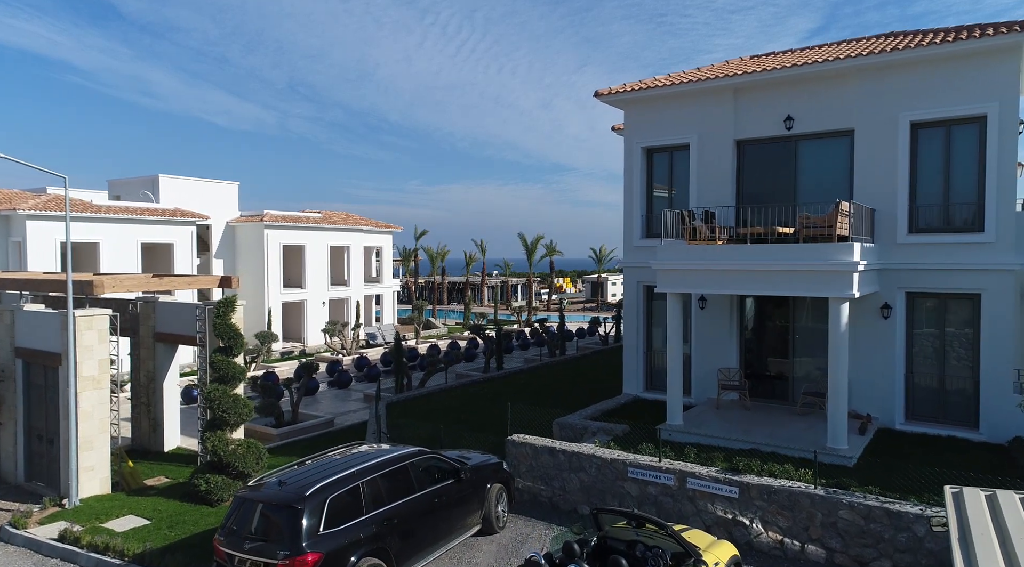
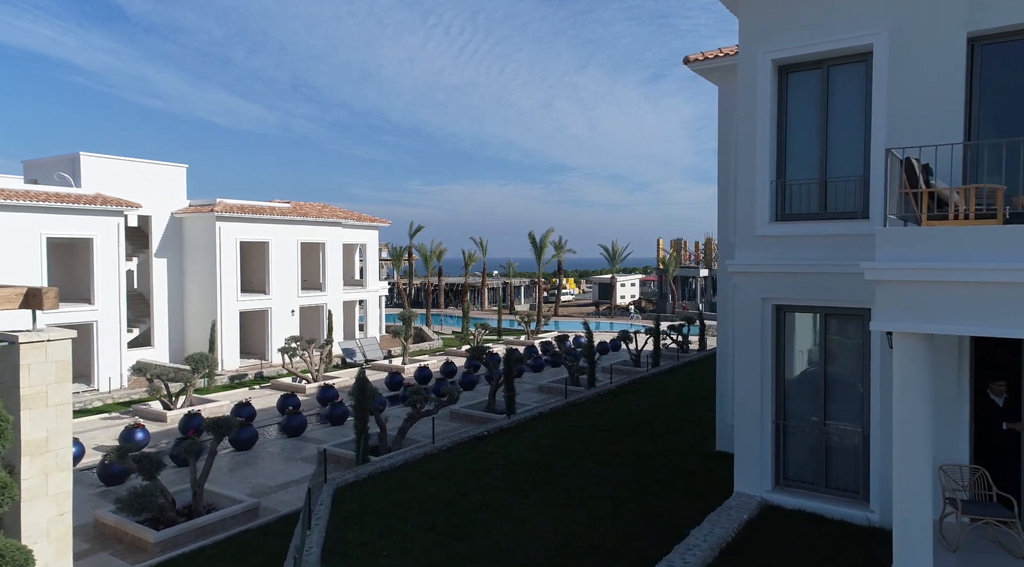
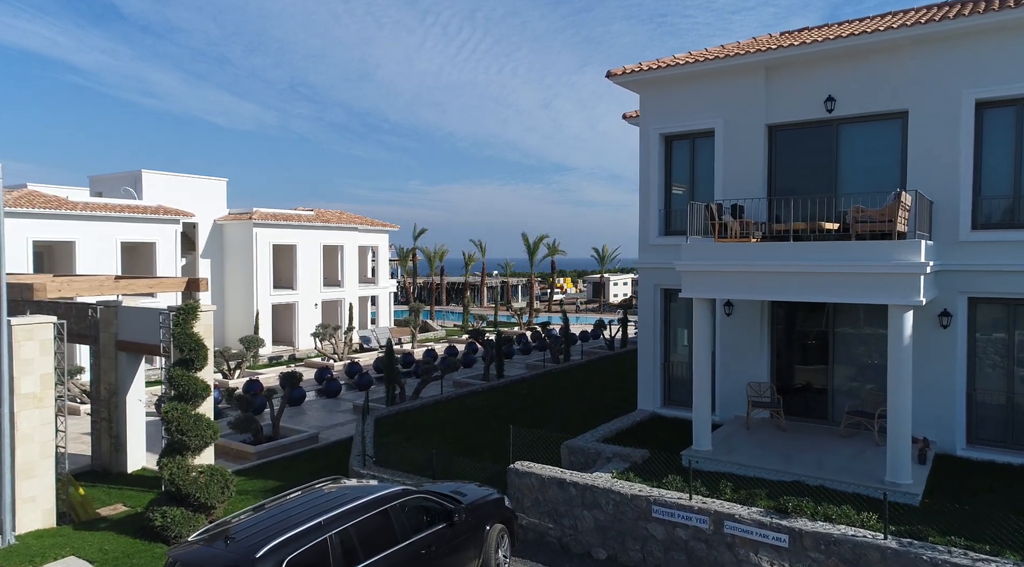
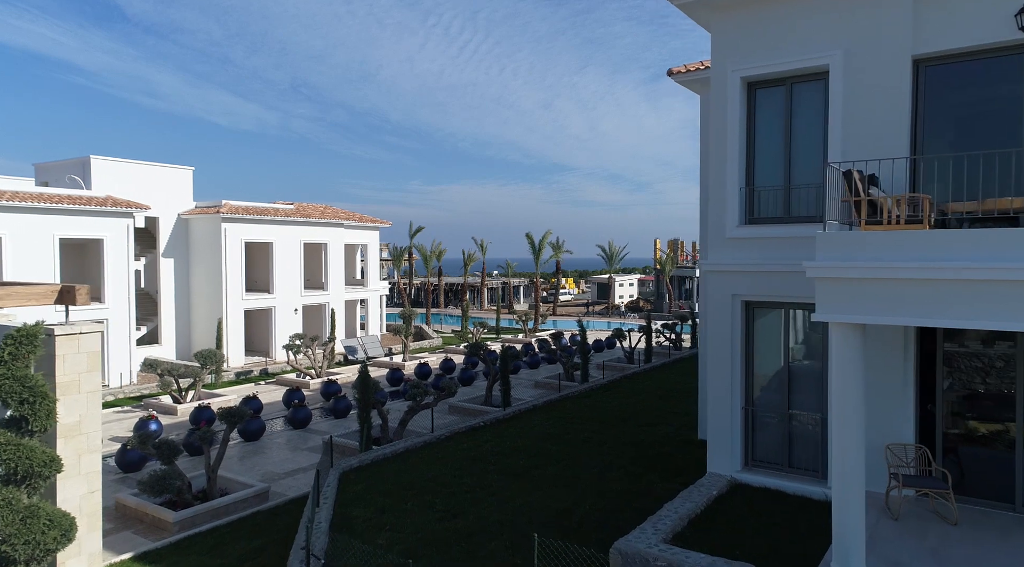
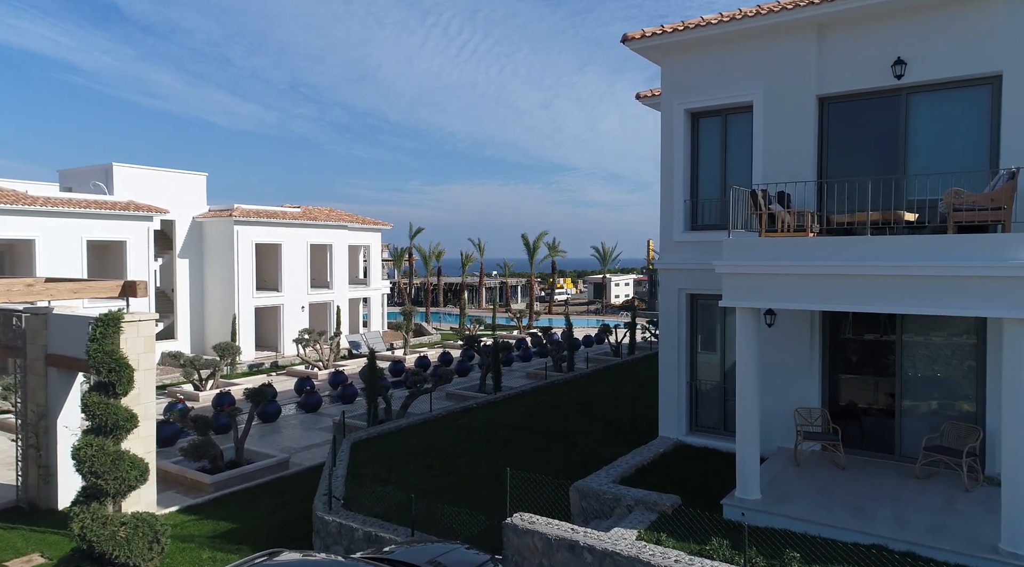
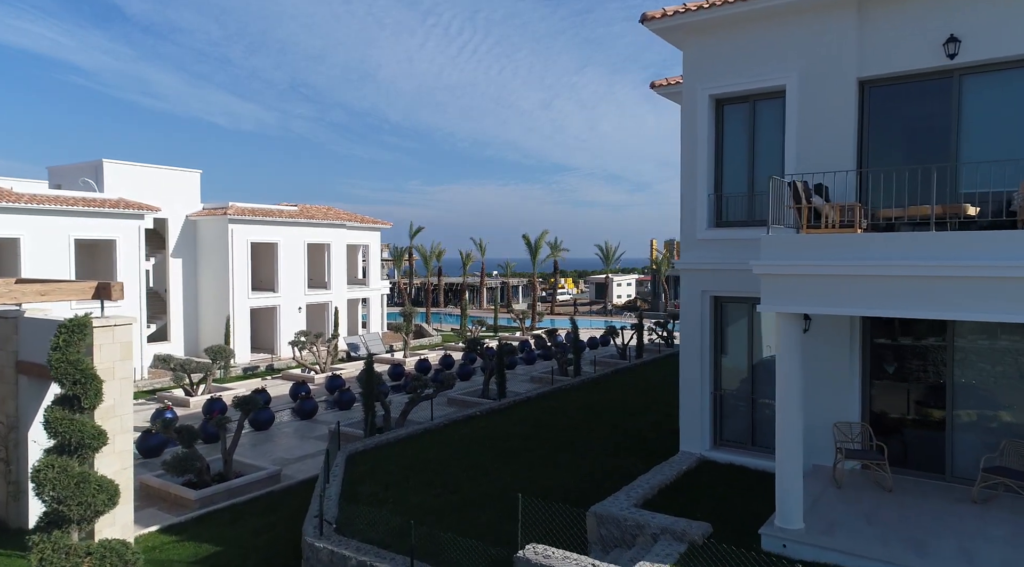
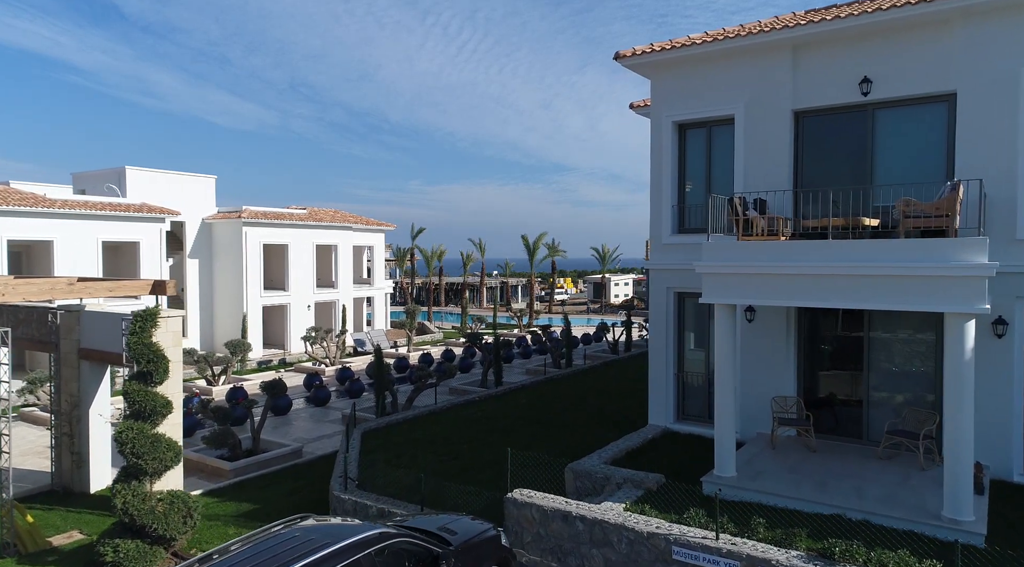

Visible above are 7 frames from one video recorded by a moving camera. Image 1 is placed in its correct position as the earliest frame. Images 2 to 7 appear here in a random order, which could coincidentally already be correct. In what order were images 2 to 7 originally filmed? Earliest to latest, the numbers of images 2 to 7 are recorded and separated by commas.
3, 7, 5, 6, 4, 2
